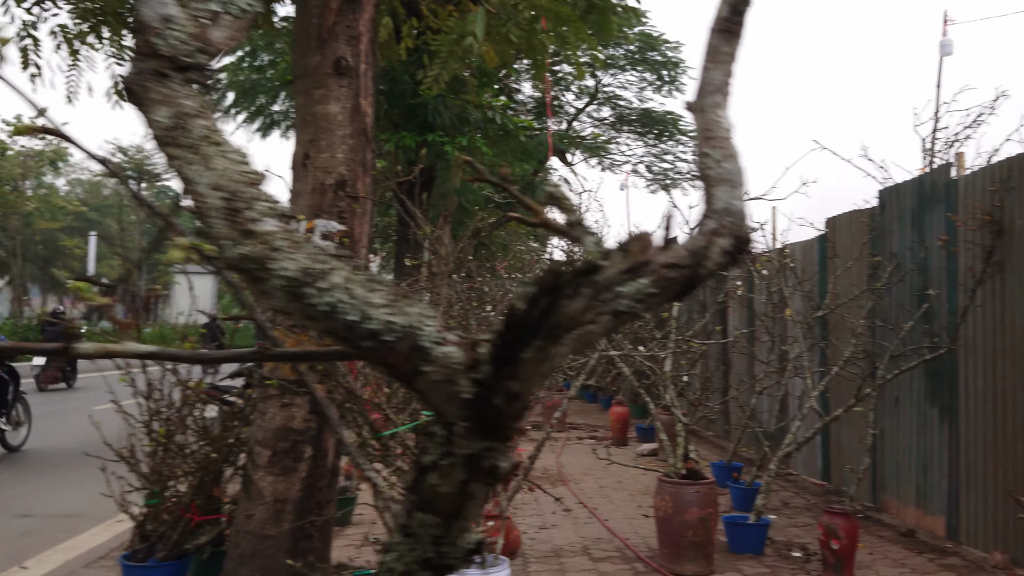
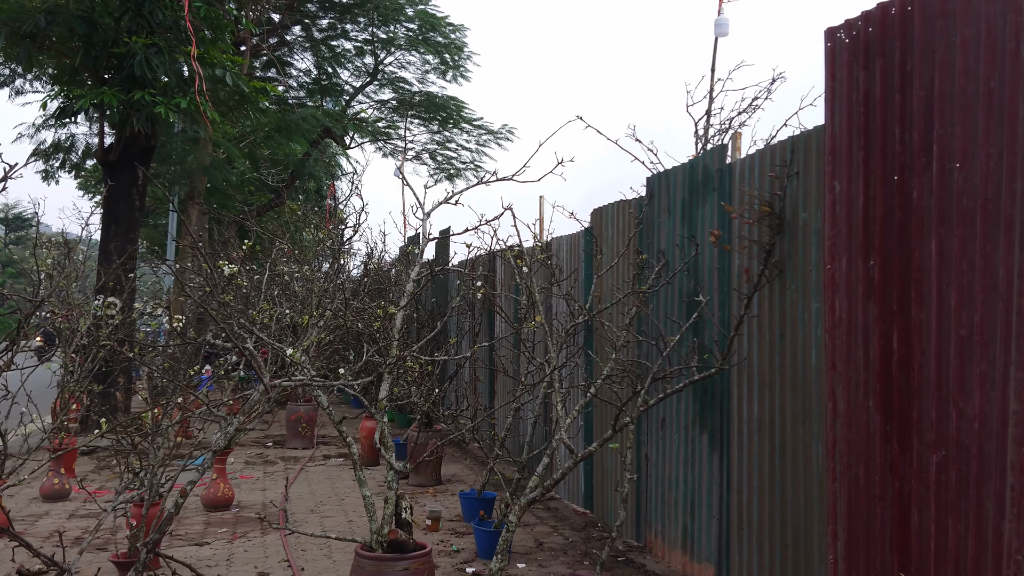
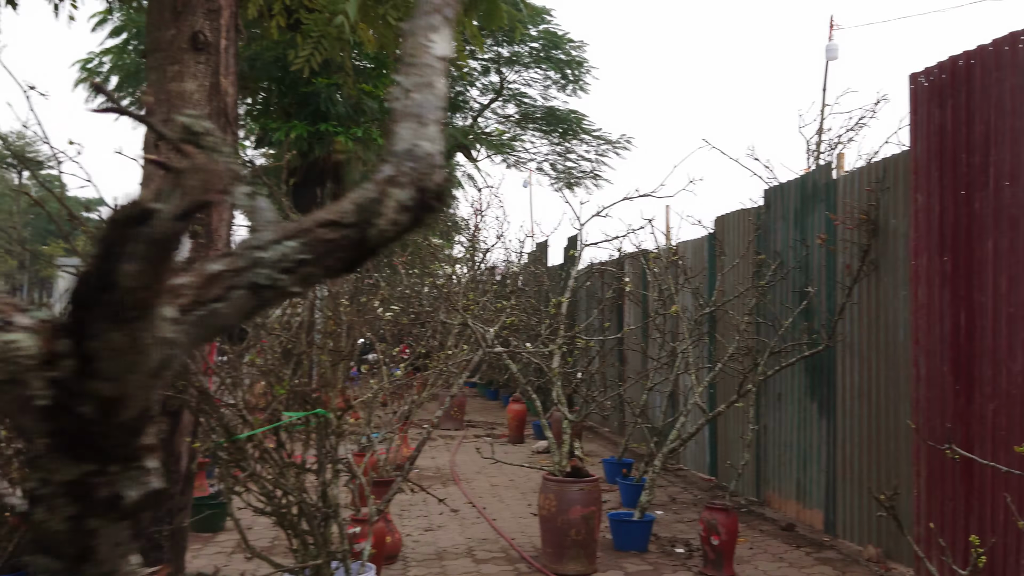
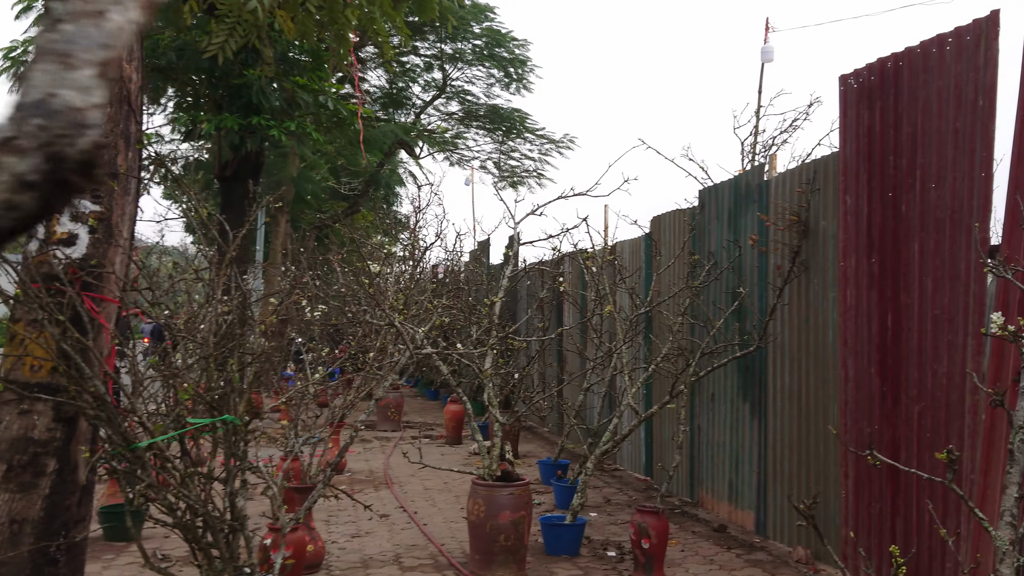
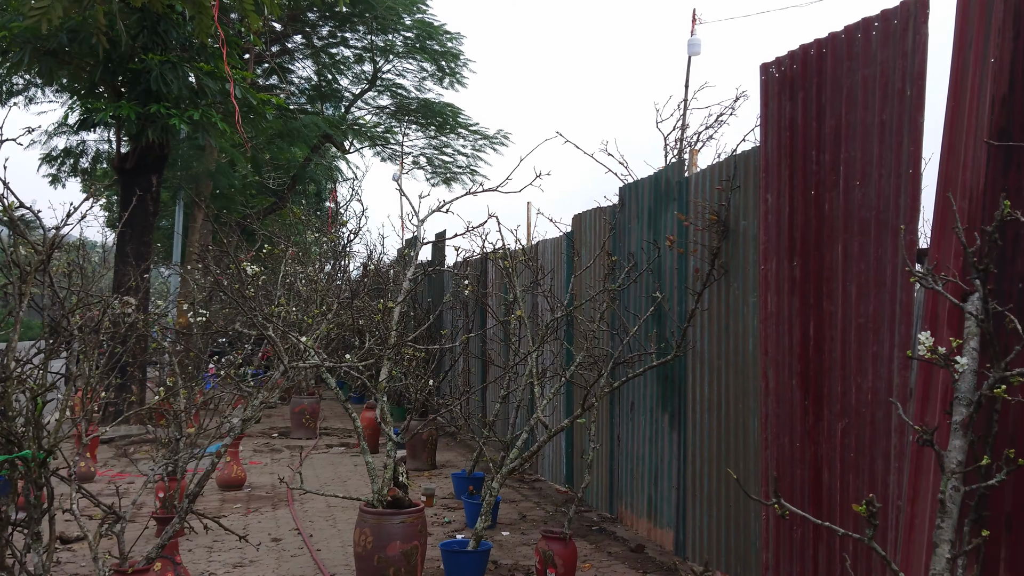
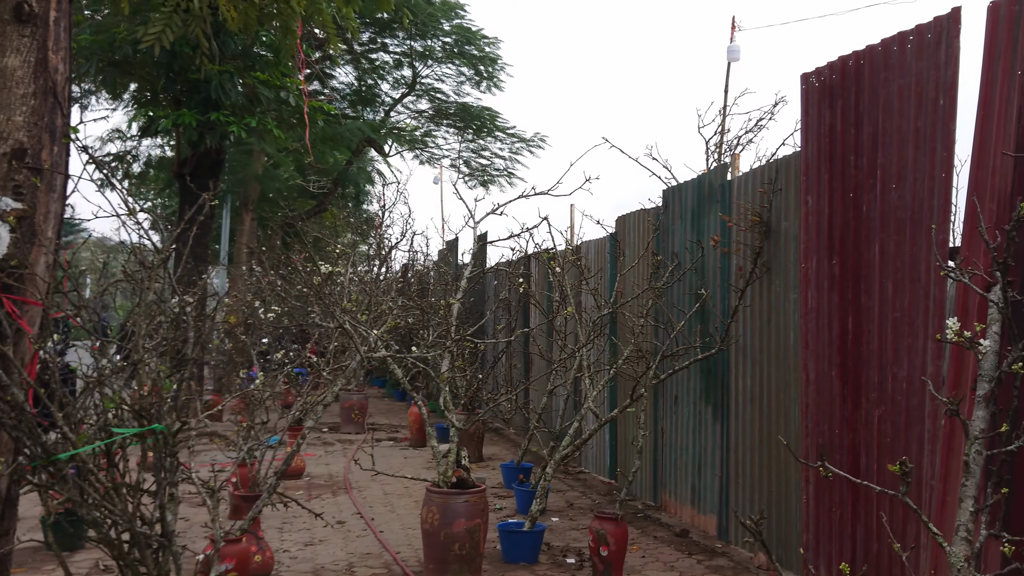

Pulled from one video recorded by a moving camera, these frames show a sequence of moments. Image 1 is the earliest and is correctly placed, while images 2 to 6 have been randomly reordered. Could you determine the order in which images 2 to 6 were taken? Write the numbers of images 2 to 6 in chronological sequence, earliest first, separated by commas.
3, 4, 6, 5, 2
